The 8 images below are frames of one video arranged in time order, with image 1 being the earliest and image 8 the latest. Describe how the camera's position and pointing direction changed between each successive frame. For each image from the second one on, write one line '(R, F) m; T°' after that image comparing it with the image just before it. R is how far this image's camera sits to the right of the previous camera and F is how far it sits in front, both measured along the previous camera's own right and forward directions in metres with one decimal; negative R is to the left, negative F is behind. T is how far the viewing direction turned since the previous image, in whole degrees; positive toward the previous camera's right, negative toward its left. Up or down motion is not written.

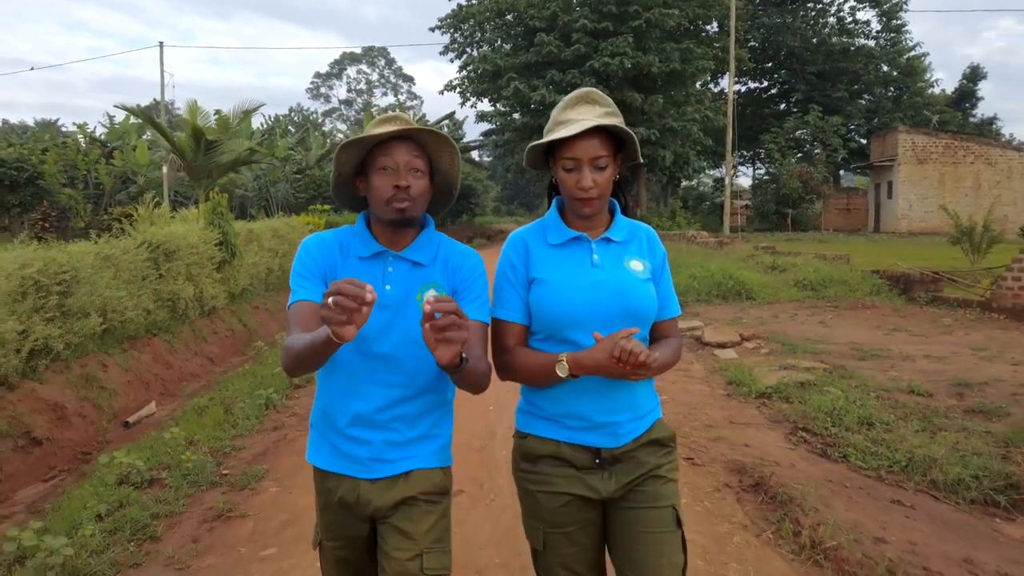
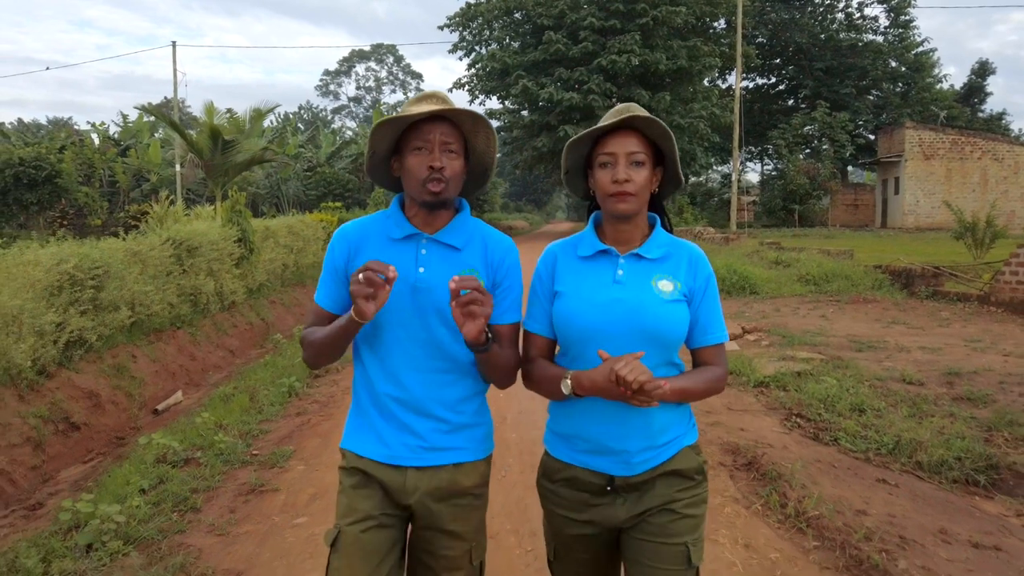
(0.0, -0.3) m; -1°
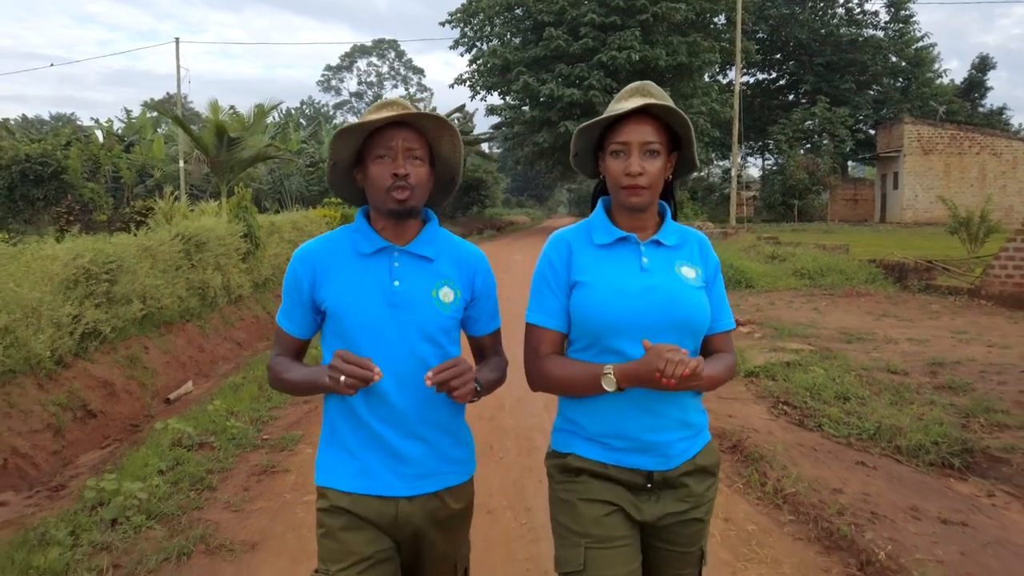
(0.0, -0.2) m; 0°
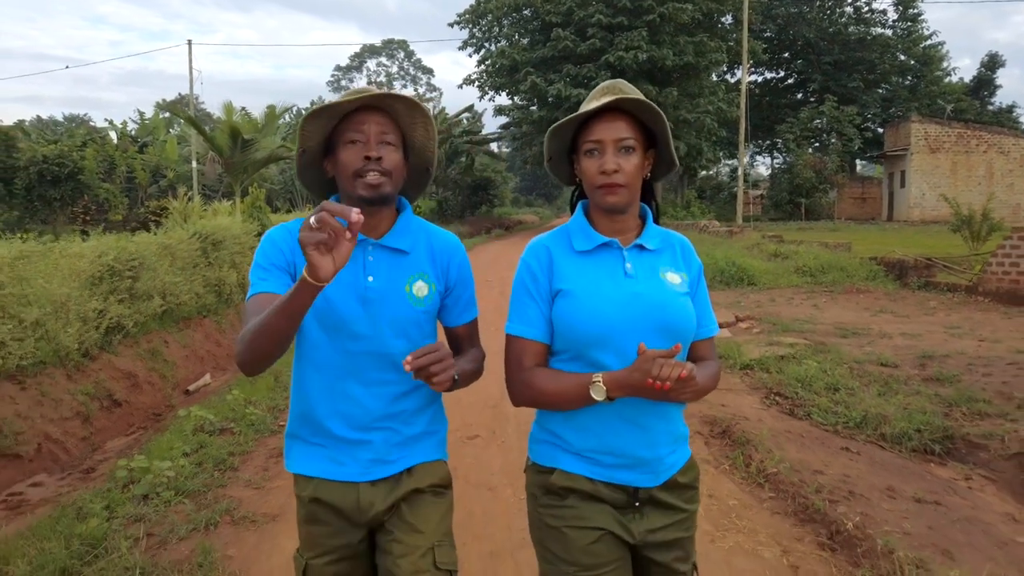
(0.0, -0.3) m; -1°
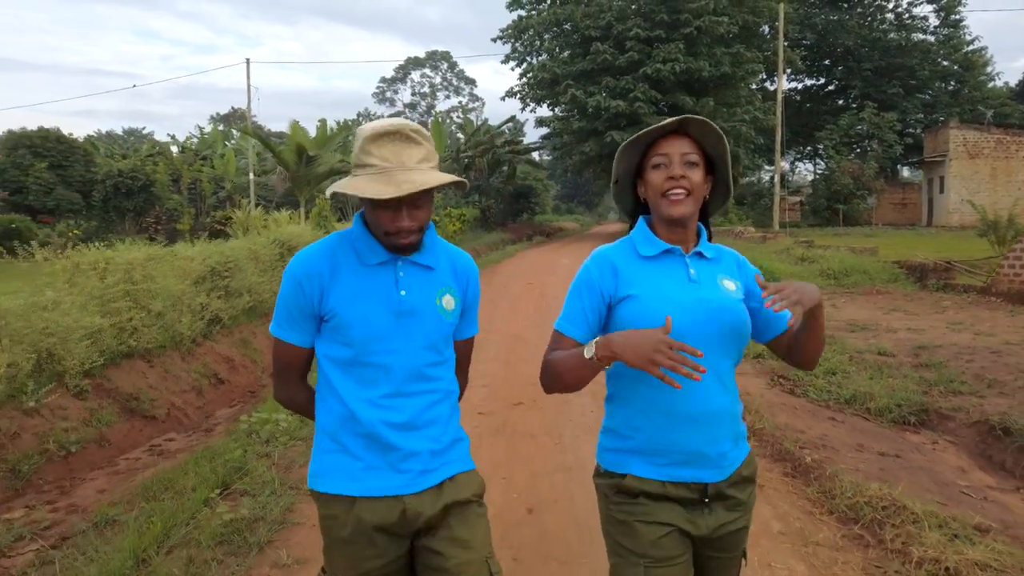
(0.0, -1.1) m; -3°
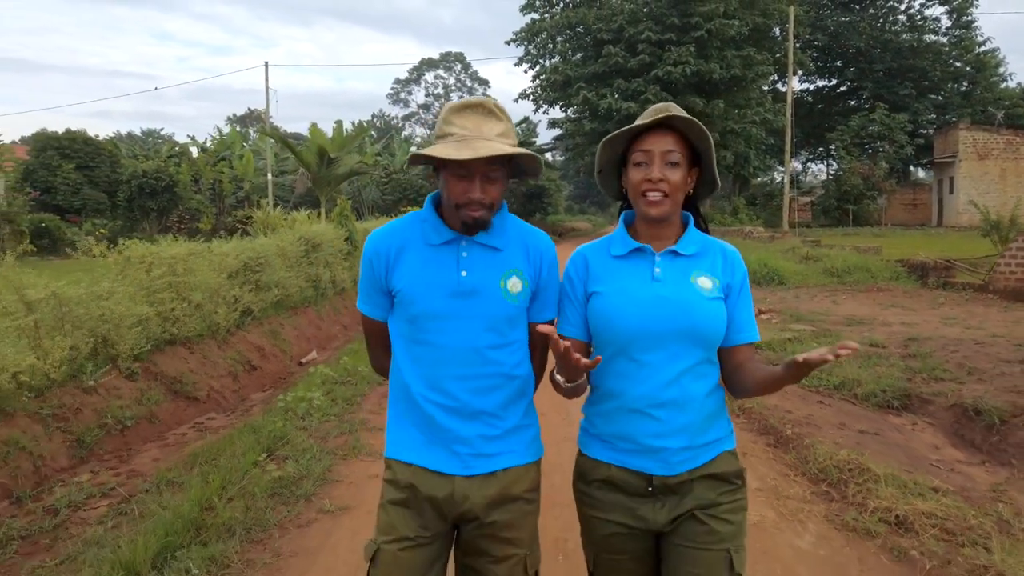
(0.0, -0.5) m; -1°
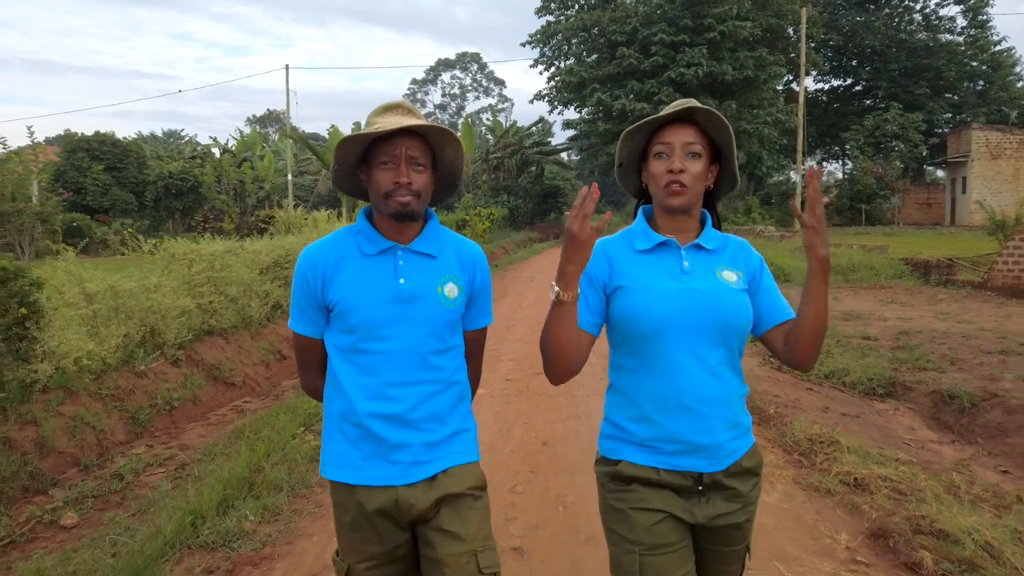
(0.0, -0.5) m; -1°
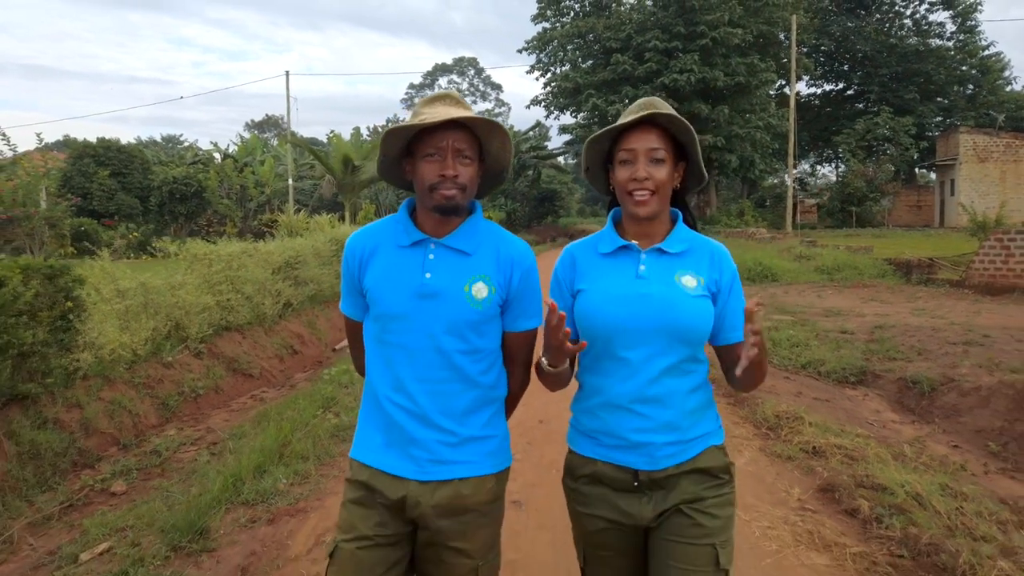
(0.0, -0.5) m; 0°
